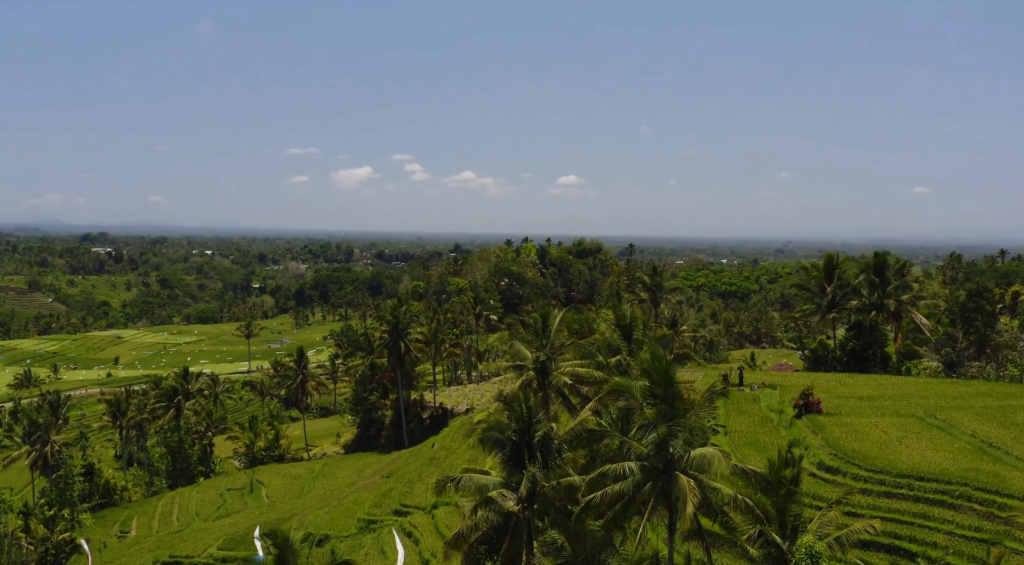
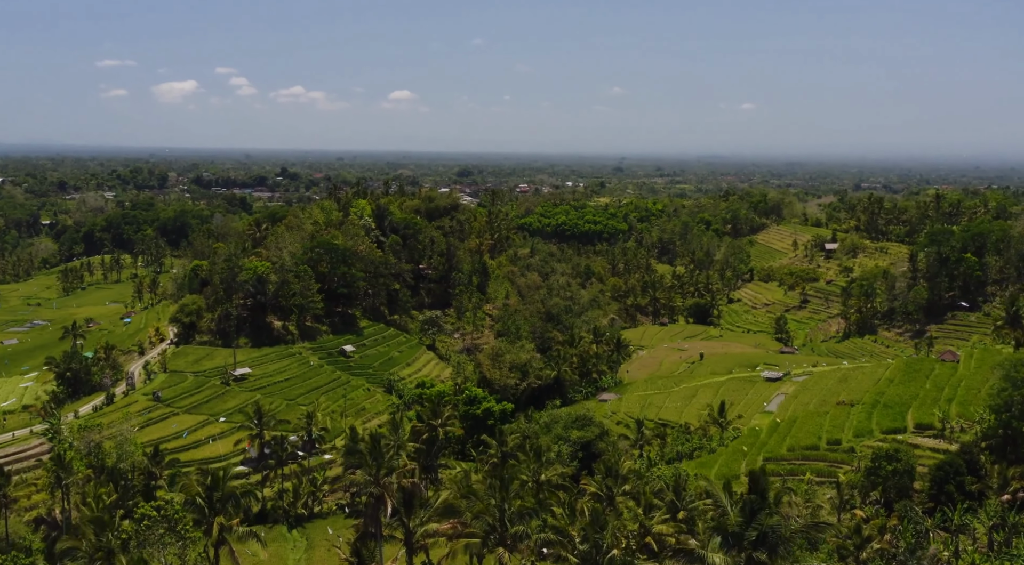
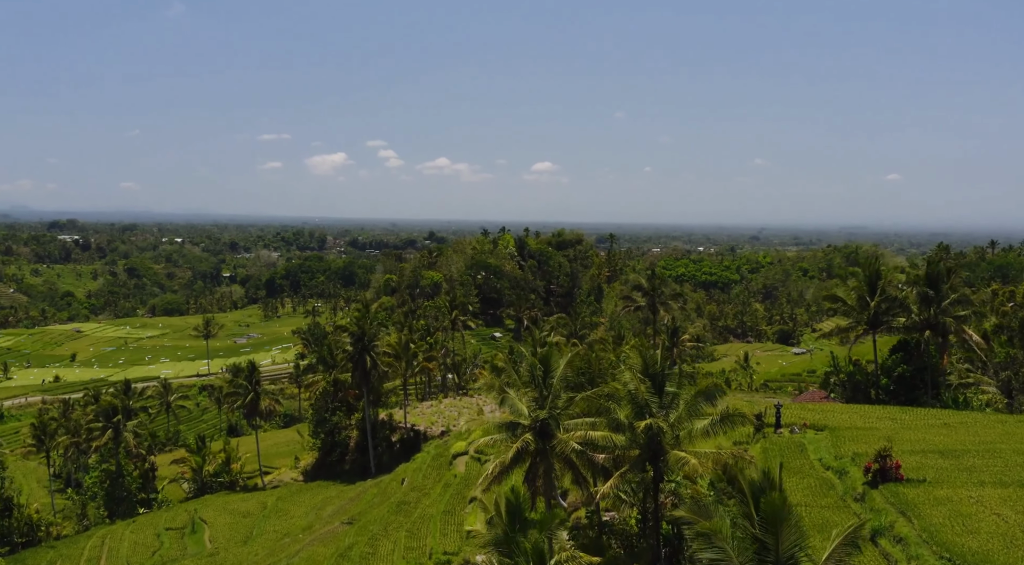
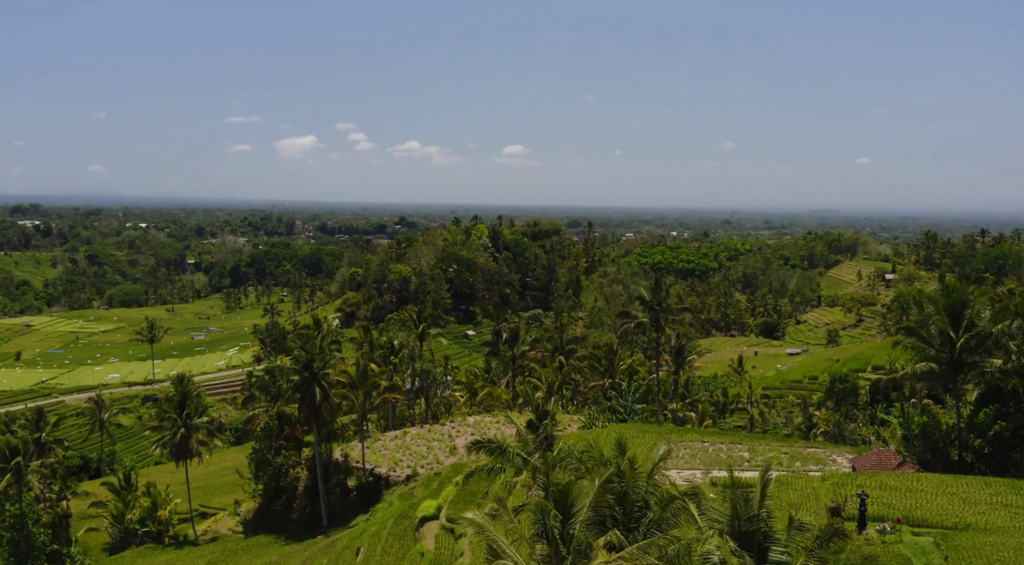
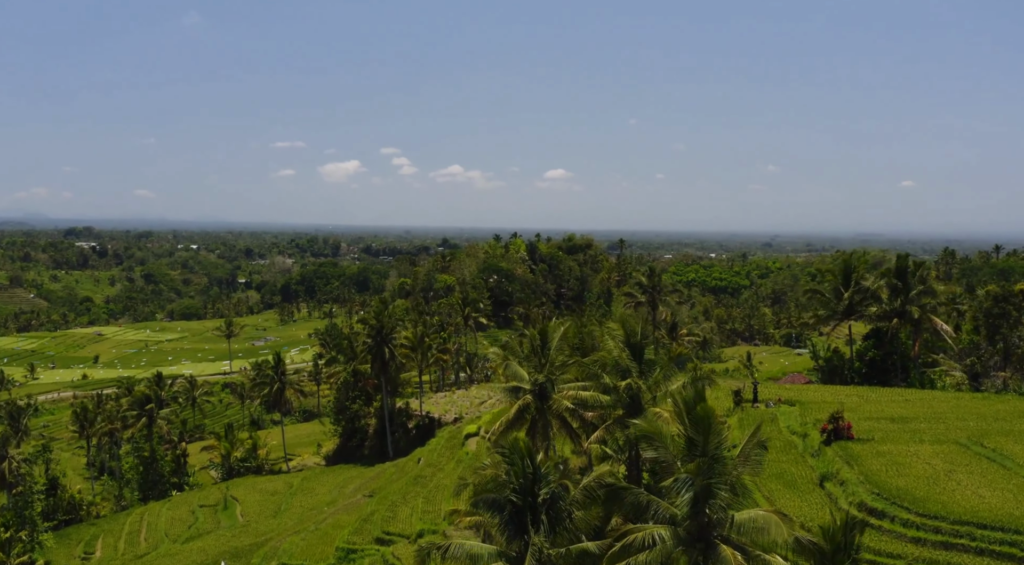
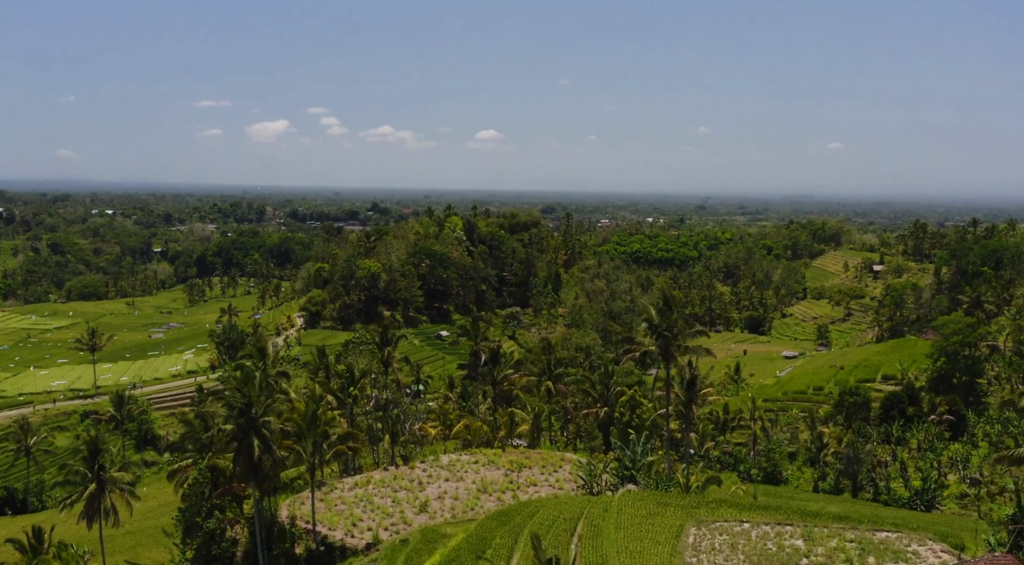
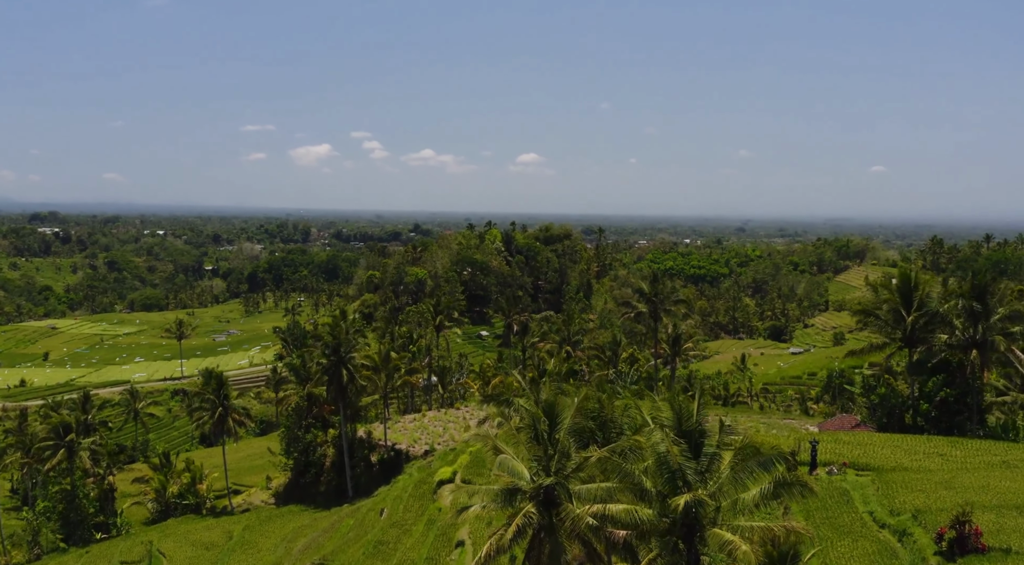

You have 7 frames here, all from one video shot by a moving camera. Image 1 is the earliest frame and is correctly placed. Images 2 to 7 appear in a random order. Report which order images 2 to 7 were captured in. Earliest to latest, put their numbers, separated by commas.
5, 3, 7, 4, 6, 2
